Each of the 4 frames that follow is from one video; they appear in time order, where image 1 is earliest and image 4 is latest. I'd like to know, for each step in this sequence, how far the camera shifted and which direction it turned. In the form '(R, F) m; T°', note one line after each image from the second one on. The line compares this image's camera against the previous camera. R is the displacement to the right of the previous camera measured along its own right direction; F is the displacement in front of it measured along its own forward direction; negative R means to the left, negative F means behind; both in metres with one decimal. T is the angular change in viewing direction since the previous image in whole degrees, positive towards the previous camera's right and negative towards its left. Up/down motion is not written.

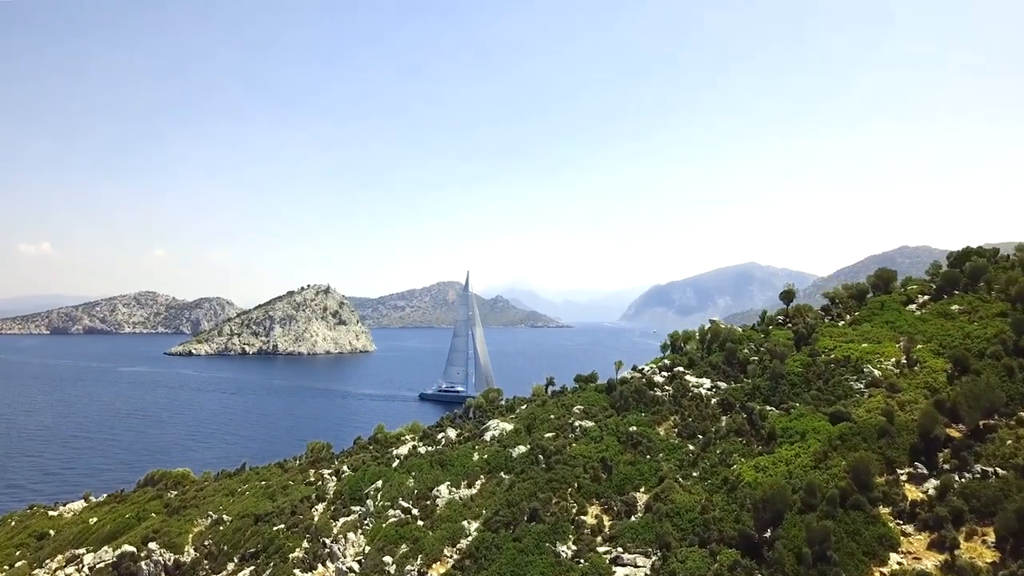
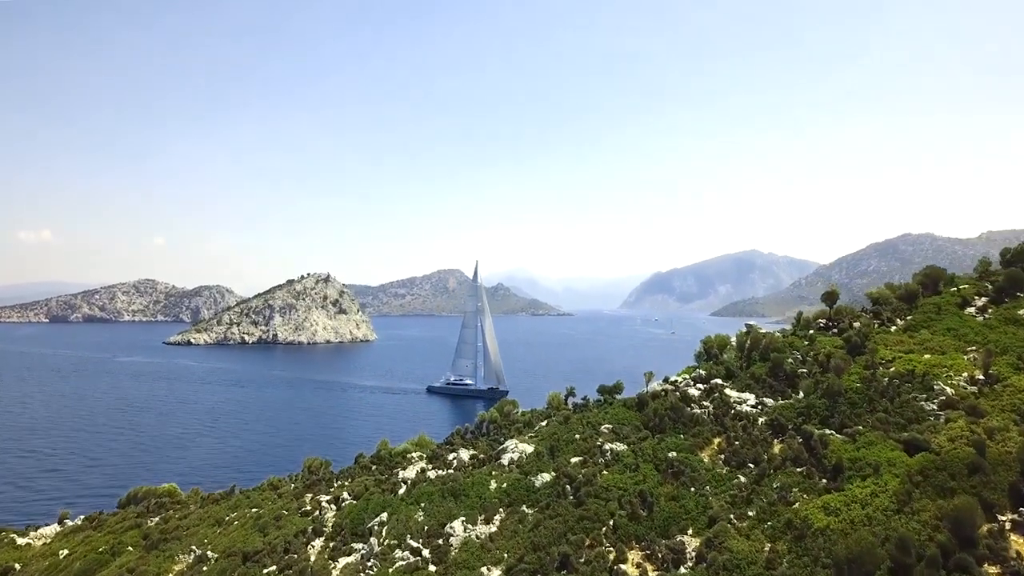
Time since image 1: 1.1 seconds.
(-0.6, +2.3) m; 0°
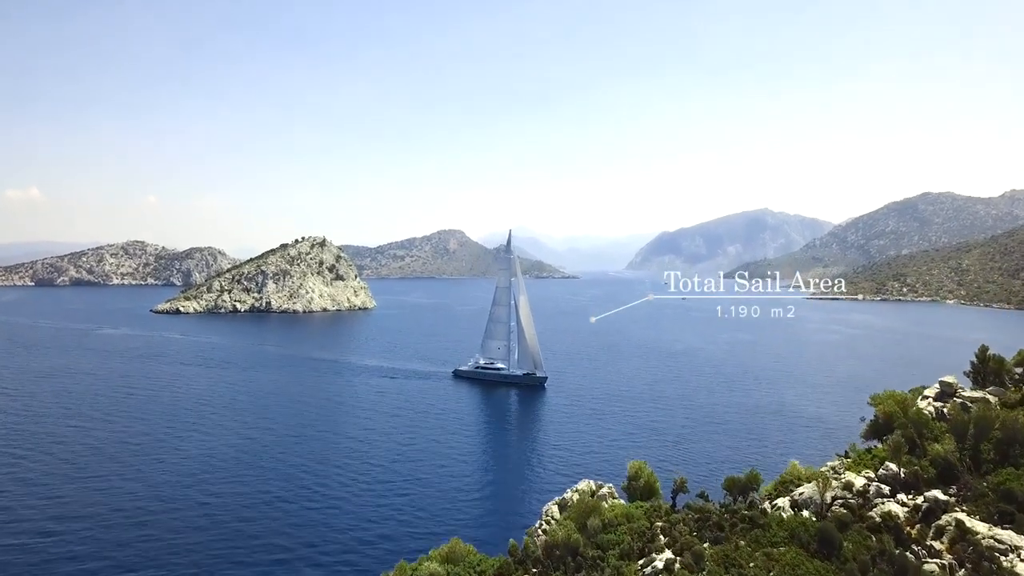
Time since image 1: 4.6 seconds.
(-2.1, +8.1) m; 0°
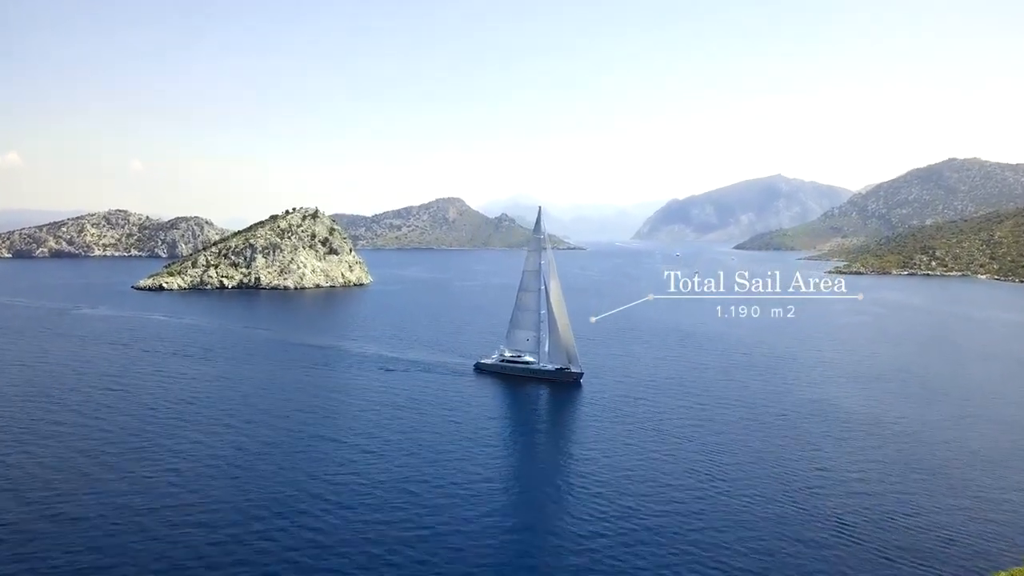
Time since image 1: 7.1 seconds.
(-2.7, +8.8) m; 0°
